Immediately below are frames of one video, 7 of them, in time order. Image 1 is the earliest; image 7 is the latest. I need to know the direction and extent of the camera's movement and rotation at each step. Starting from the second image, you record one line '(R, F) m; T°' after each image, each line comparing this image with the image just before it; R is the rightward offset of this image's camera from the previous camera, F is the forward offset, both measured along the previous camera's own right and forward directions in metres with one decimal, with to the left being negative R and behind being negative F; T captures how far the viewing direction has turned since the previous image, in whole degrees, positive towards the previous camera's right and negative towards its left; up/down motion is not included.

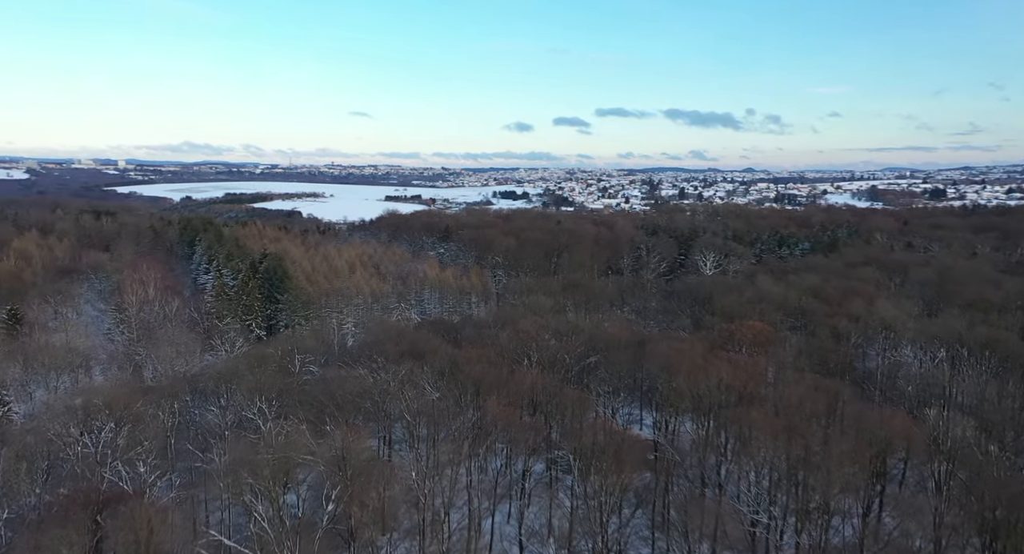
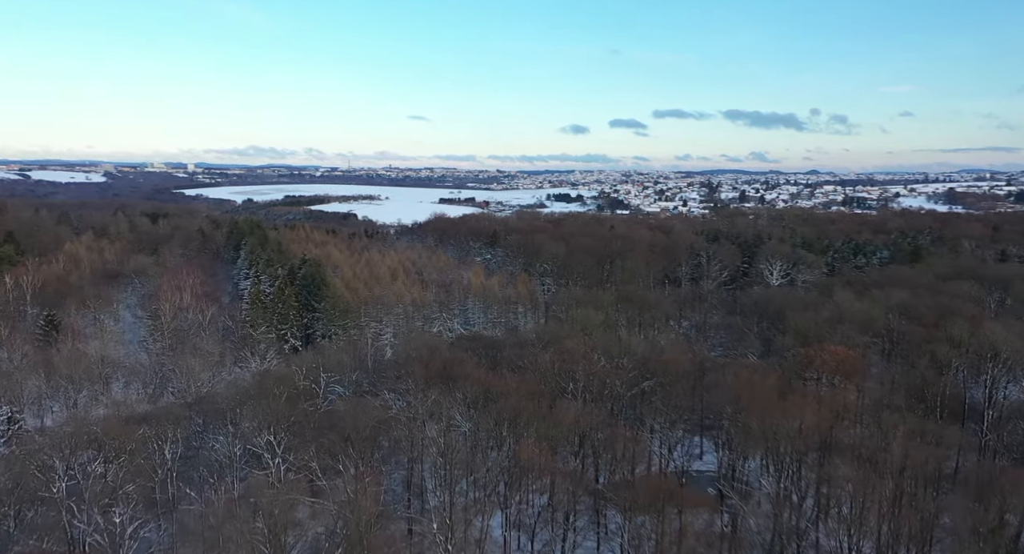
(+0.3, +2.8) m; -5°
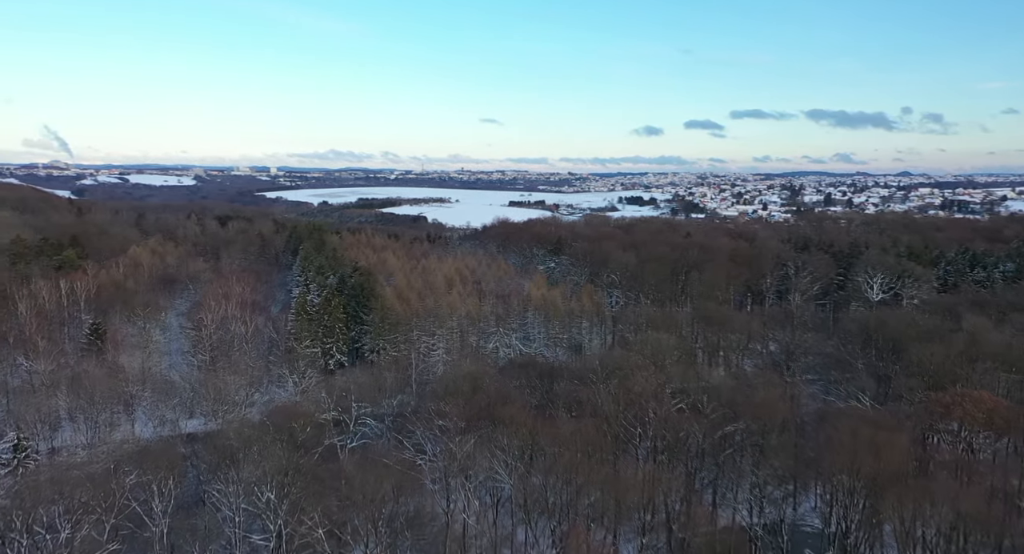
(+0.4, +3.7) m; -6°
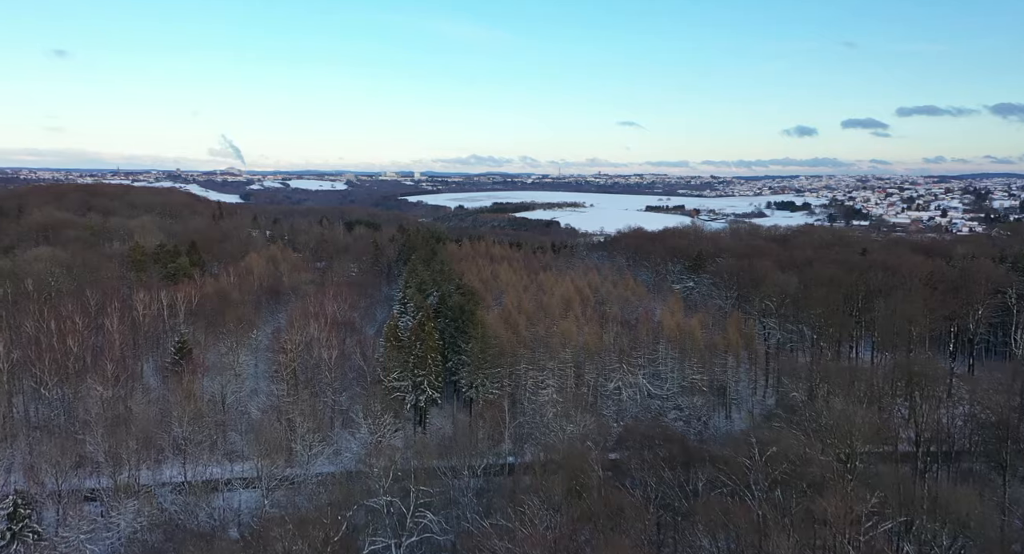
(+0.4, +6.5) m; -12°
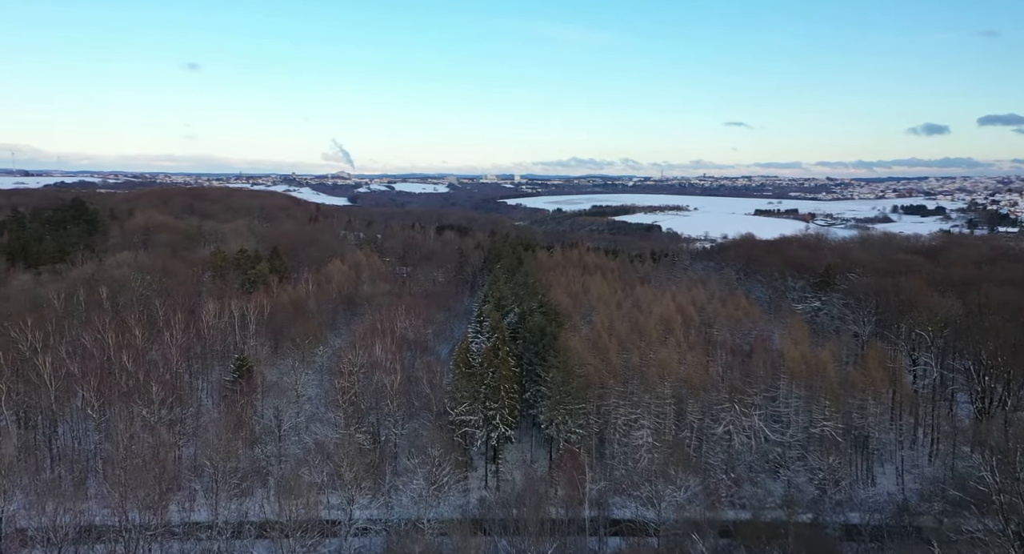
(+0.4, +4.5) m; -8°
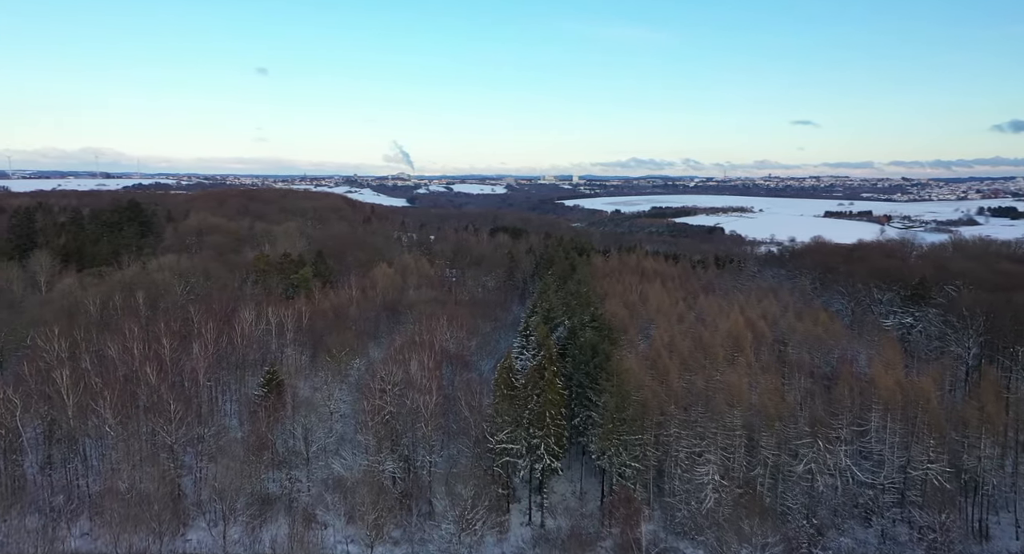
(+0.3, +2.8) m; -5°
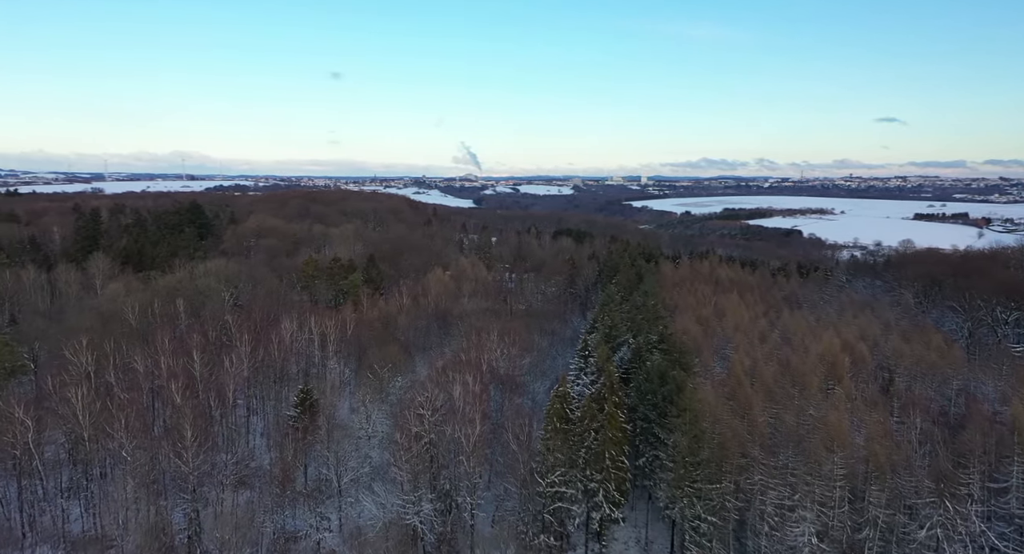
(+0.3, +3.3) m; -6°
